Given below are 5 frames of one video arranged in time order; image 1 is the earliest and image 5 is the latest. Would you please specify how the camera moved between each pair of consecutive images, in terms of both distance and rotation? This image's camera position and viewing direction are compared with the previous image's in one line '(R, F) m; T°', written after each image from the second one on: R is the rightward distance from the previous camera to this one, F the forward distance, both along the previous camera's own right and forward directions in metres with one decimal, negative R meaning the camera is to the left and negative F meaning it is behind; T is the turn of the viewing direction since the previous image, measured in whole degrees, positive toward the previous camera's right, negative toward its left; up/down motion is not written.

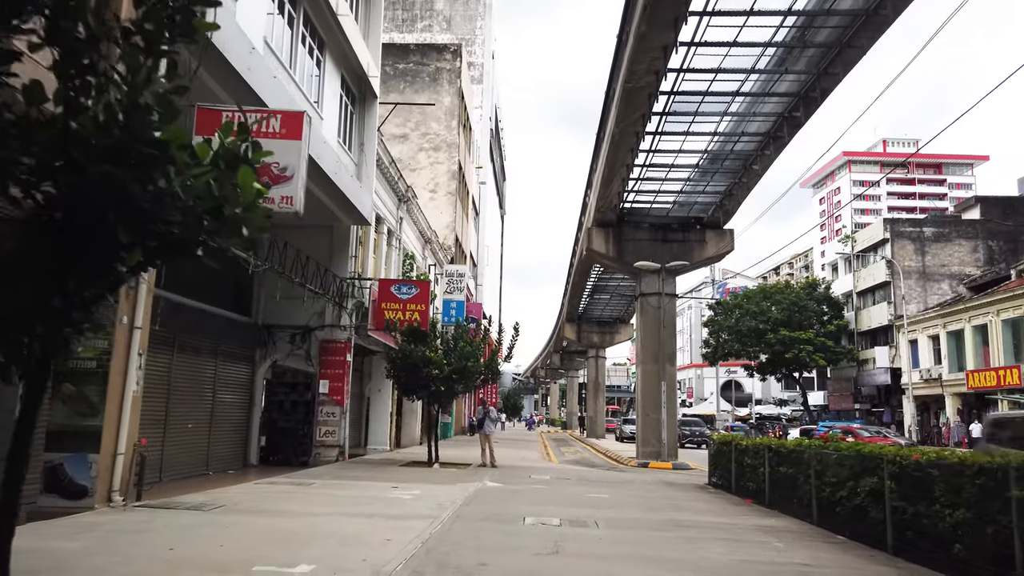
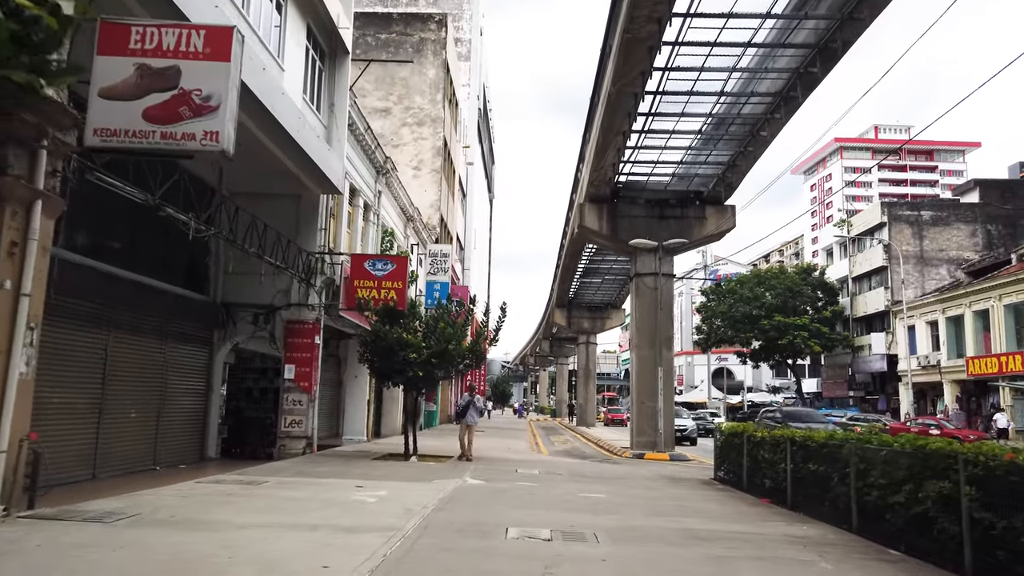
(+0.1, +1.7) m; +1°
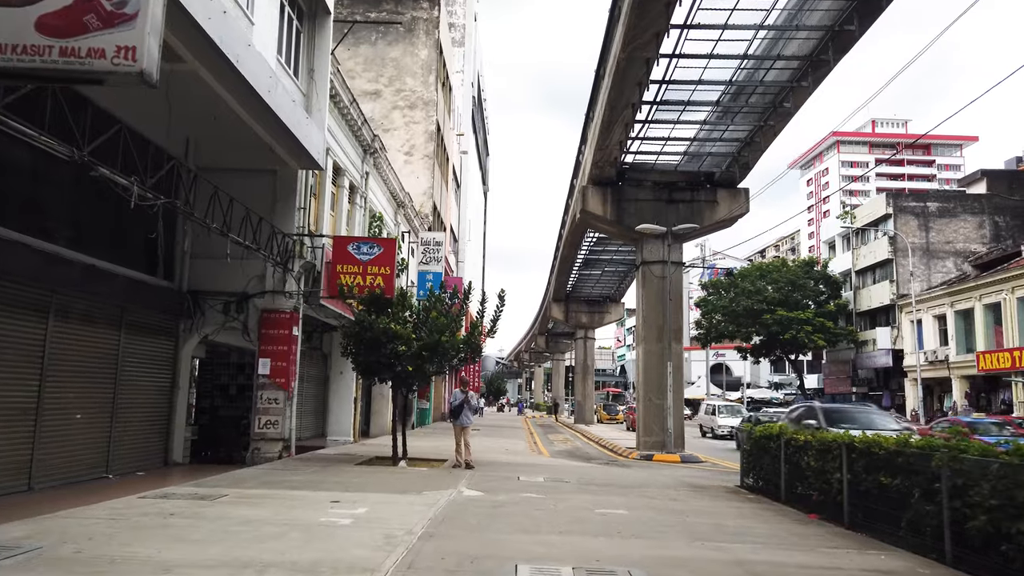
(-0.1, +1.7) m; 0°
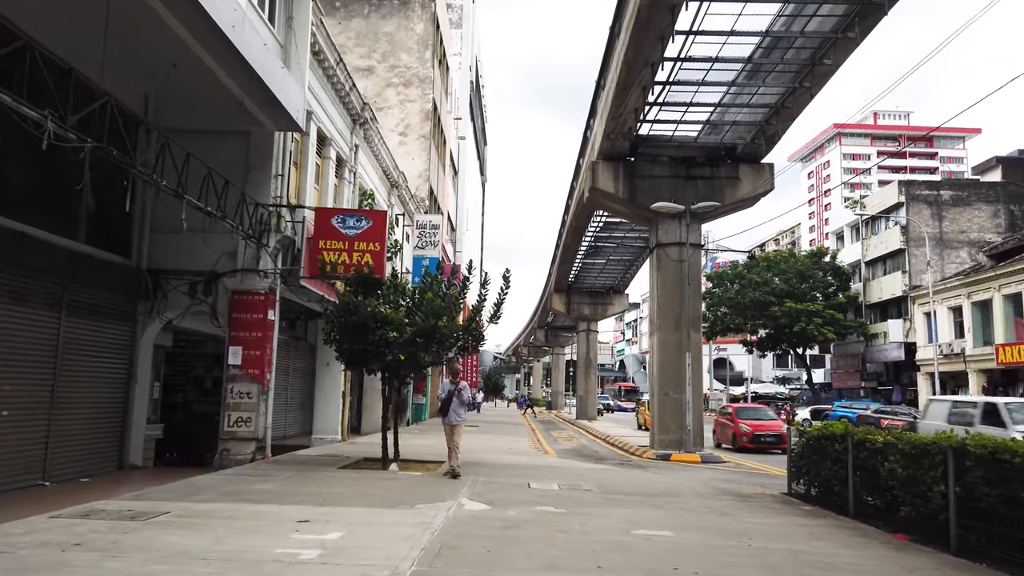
(-0.2, +1.9) m; 0°
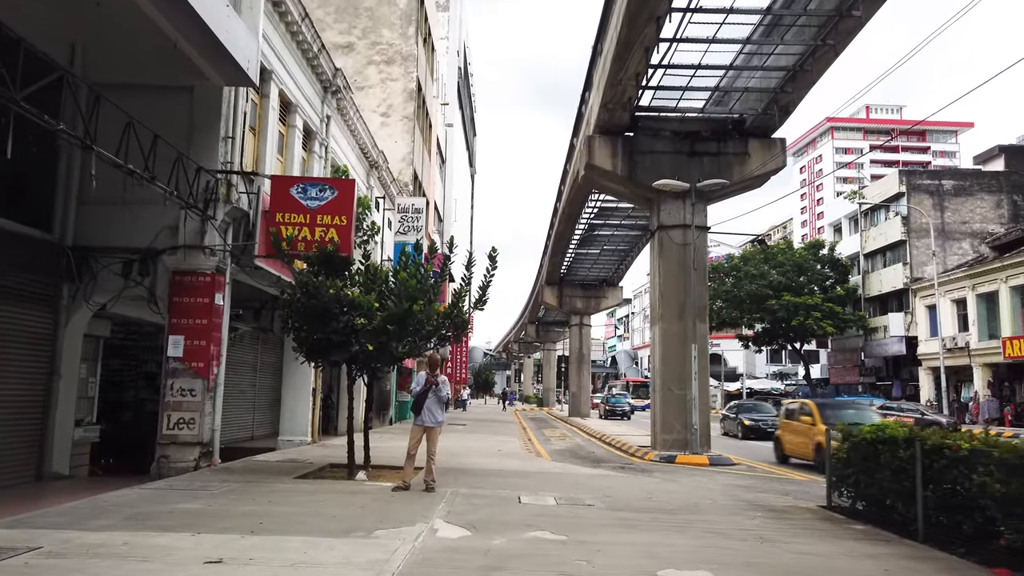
(0.0, +1.8) m; +1°
